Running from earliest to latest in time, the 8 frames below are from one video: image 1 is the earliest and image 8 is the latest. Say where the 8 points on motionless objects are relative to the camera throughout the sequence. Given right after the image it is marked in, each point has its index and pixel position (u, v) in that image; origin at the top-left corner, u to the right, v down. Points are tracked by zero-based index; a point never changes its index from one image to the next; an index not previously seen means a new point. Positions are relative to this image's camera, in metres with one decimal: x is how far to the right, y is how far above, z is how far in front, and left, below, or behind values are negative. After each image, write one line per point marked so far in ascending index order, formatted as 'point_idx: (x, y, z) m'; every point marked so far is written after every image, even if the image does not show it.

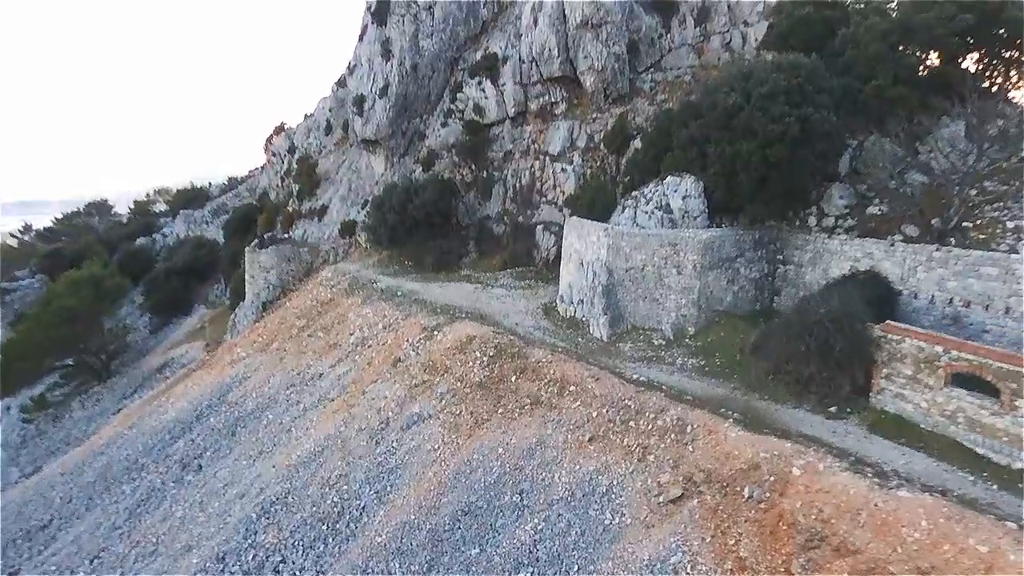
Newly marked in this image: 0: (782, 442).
0: (+7.0, -4.0, +16.4) m
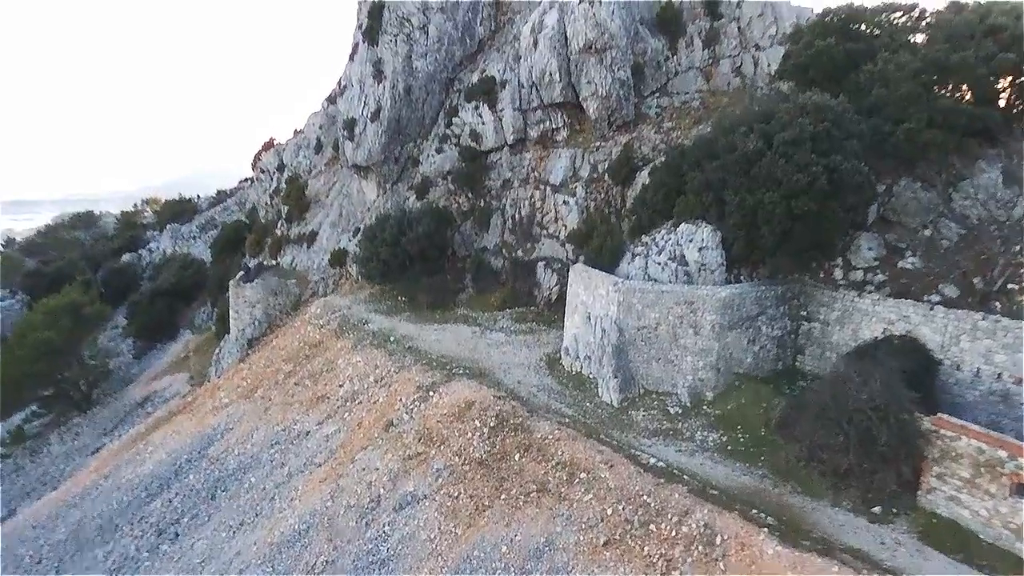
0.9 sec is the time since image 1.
0: (+7.2, -6.3, +14.4) m
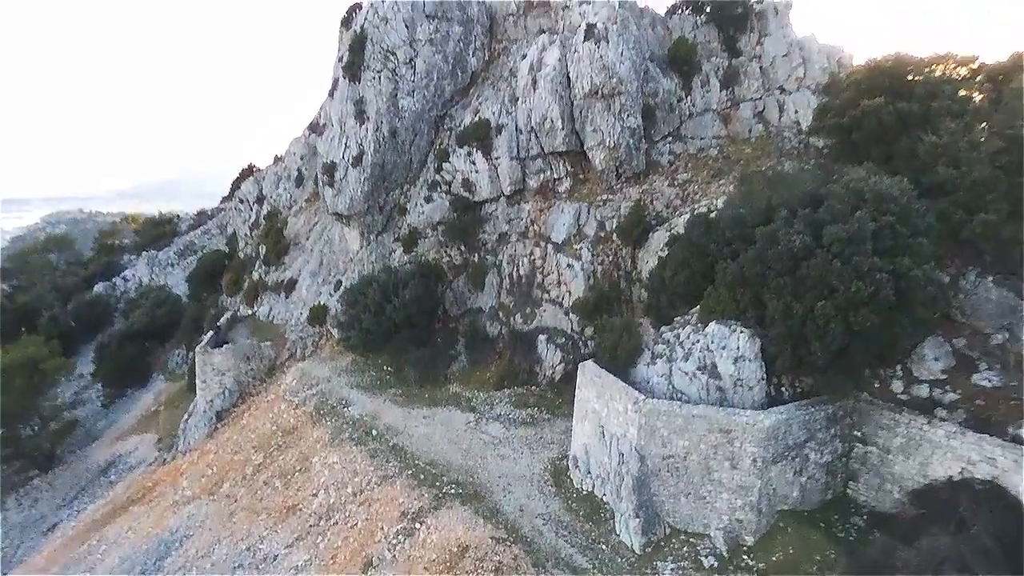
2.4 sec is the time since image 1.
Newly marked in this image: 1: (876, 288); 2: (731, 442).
0: (+7.3, -10.1, +10.6) m
1: (+10.5, 0.0, +18.2) m
2: (+6.6, -4.6, +19.1) m
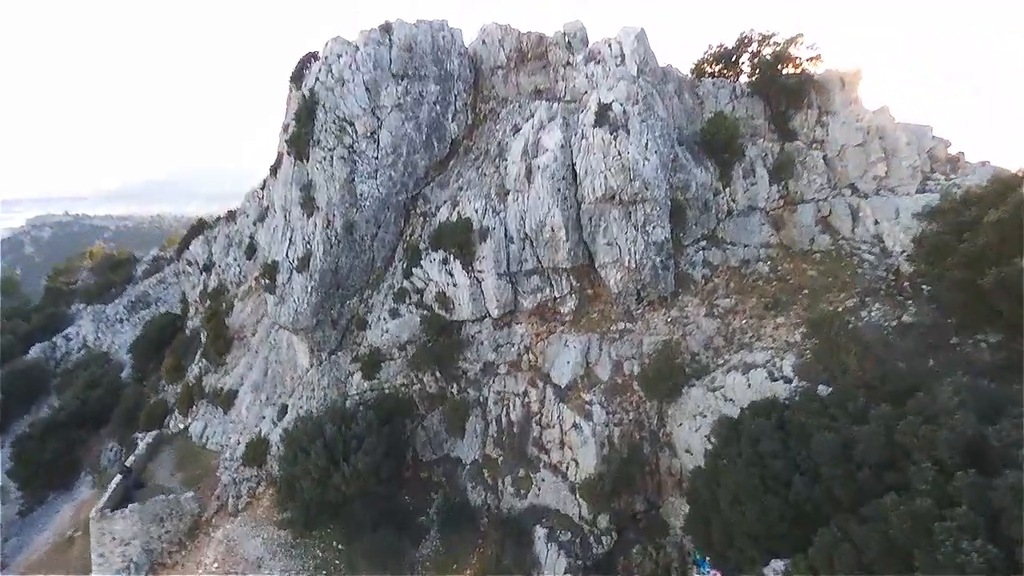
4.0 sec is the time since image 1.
0: (+7.1, -16.5, +2.7) m
1: (+10.2, -6.4, +10.3) m
2: (+6.3, -11.0, +11.1) m
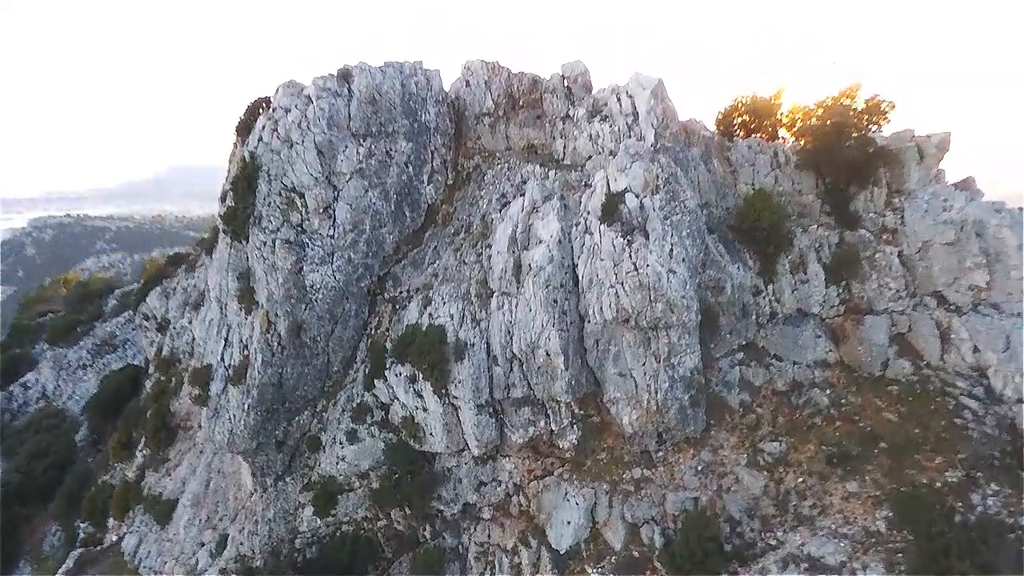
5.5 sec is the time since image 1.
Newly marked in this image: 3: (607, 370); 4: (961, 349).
0: (+6.6, -20.9, -3.1) m
1: (+9.6, -10.7, +4.5) m
2: (+5.8, -15.4, +5.4) m
3: (+2.8, -2.4, +19.1) m
4: (+13.1, -1.7, +18.6) m
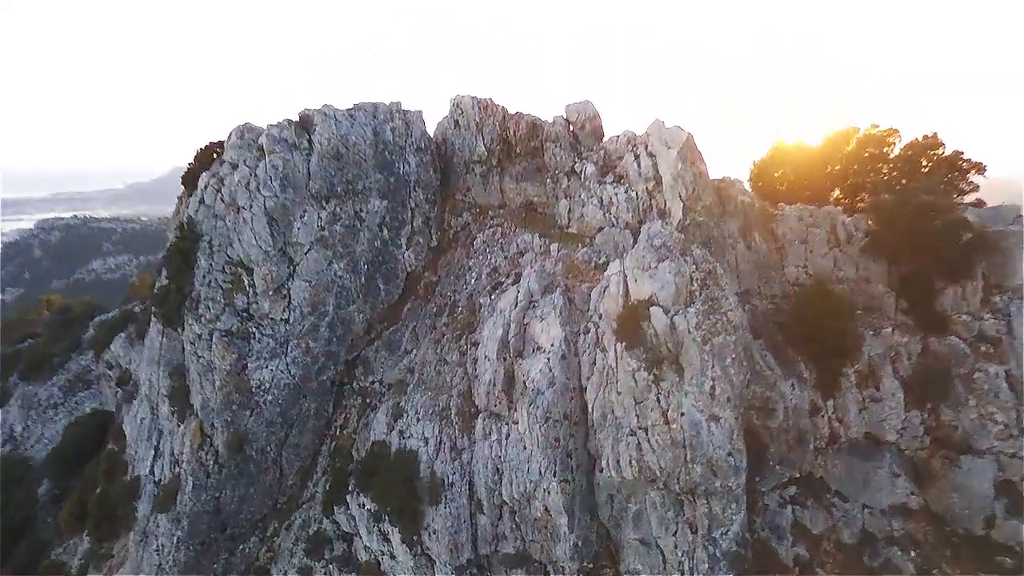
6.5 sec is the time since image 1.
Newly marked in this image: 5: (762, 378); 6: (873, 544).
0: (+6.1, -24.0, -7.7) m
1: (+9.2, -13.8, -0.1) m
2: (+5.4, -18.5, +0.7) m
3: (+2.6, -5.6, +14.6) m
4: (+12.8, -4.9, +13.9) m
5: (+6.2, -2.4, +15.9) m
6: (+8.9, -6.4, +15.4) m
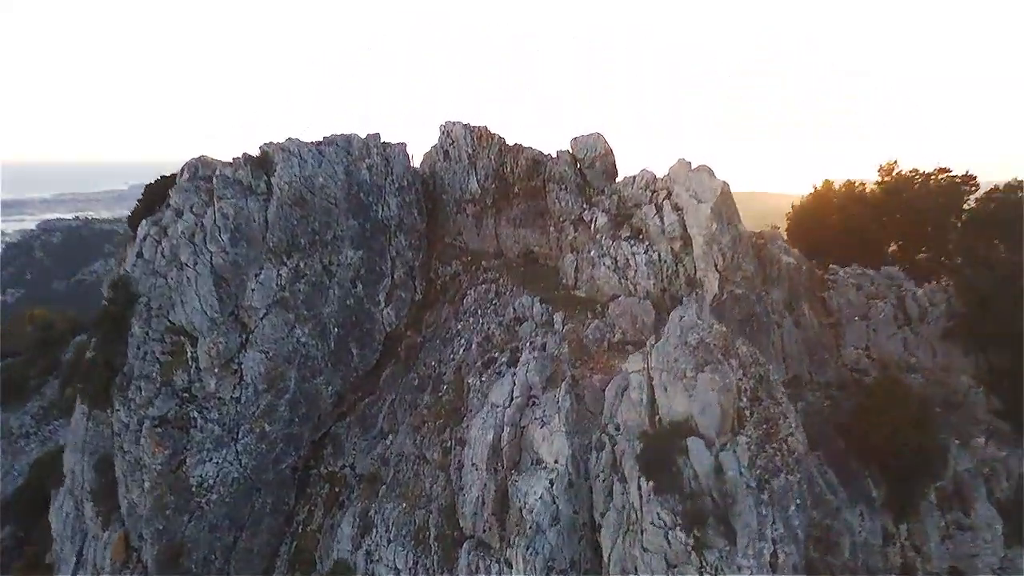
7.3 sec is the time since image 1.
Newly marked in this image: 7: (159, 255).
0: (+5.8, -25.9, -11.2) m
1: (+9.0, -15.8, -3.6) m
2: (+5.1, -20.5, -2.8) m
3: (+2.4, -7.6, +11.1) m
4: (+12.7, -6.9, +10.5) m
5: (+6.1, -4.4, +12.4) m
6: (+8.7, -8.5, +11.9) m
7: (-9.9, +0.9, +17.7) m
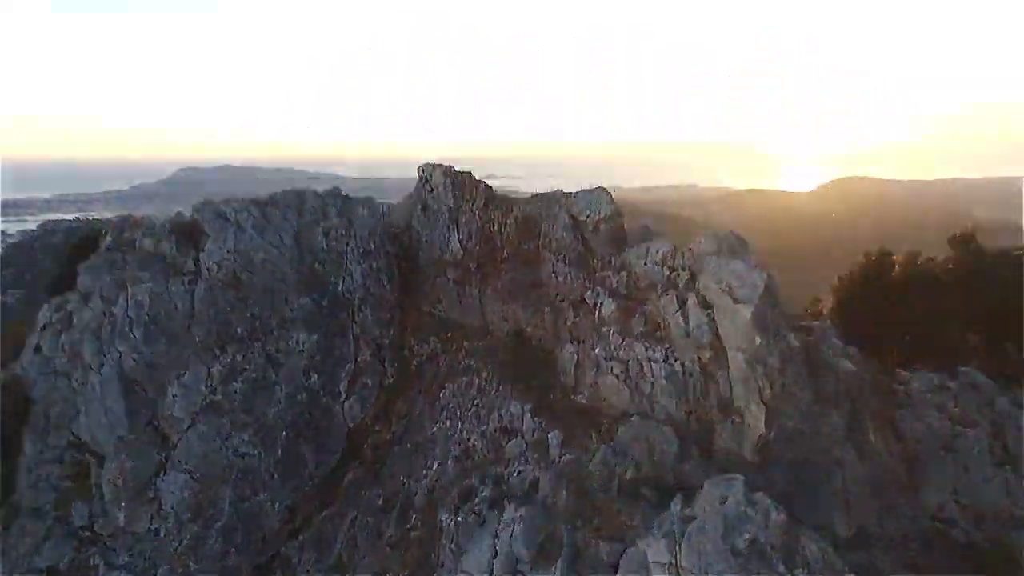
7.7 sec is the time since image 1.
0: (+5.5, -28.3, -14.6) m
1: (+8.6, -18.2, -7.1) m
2: (+4.8, -22.8, -6.2) m
3: (+2.1, -9.9, +7.7) m
4: (+12.3, -9.2, +7.0) m
5: (+5.8, -6.7, +9.0) m
6: (+8.4, -10.8, +8.5) m
7: (-10.2, -1.4, +14.3) m
